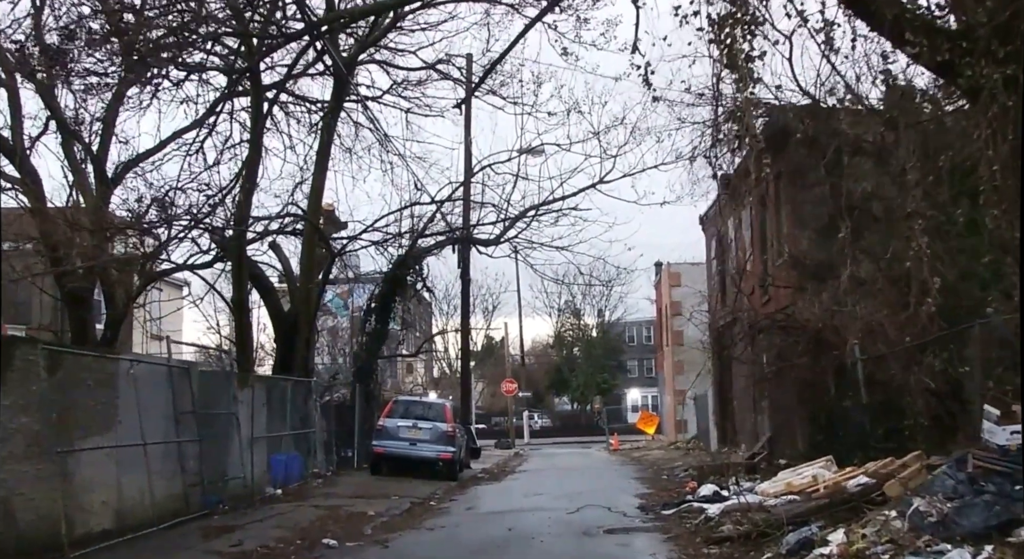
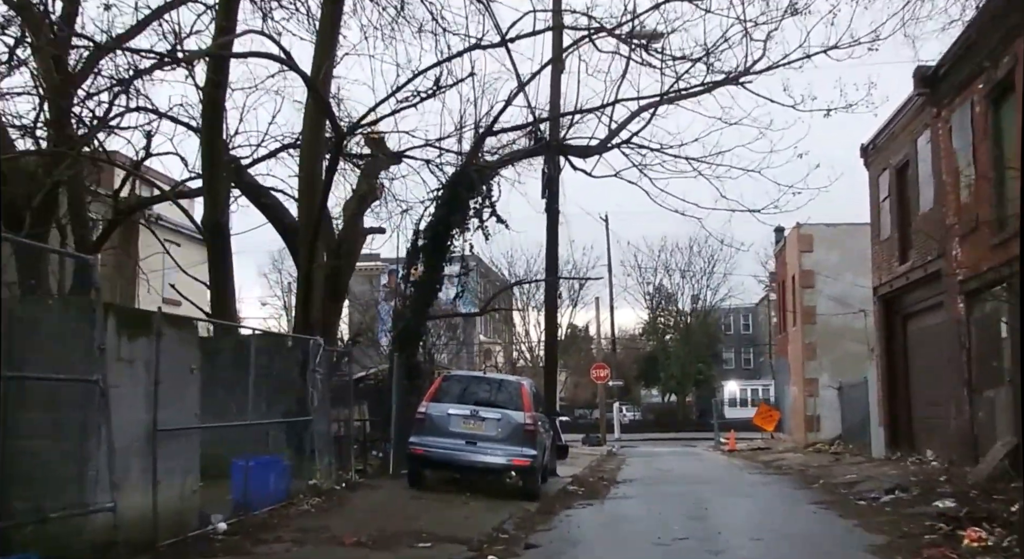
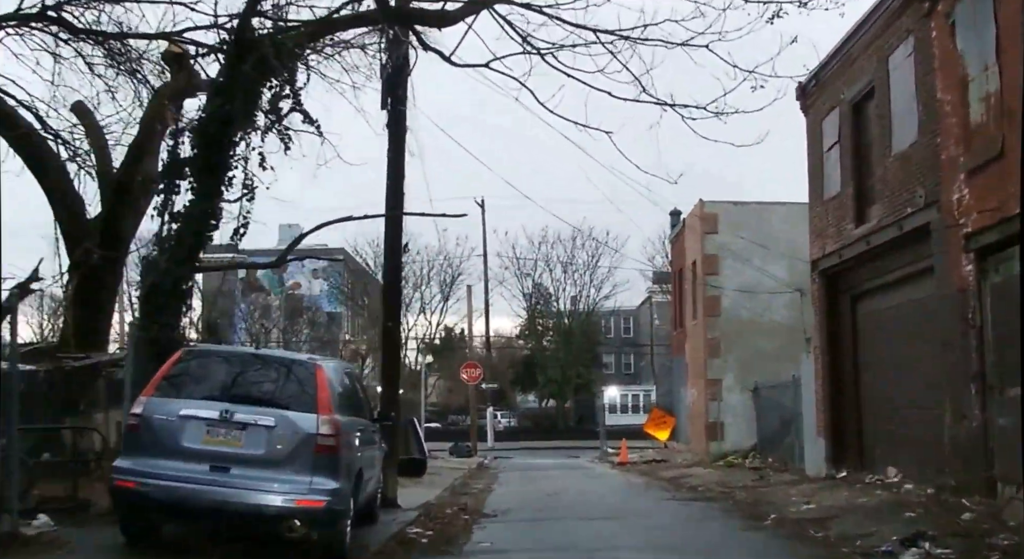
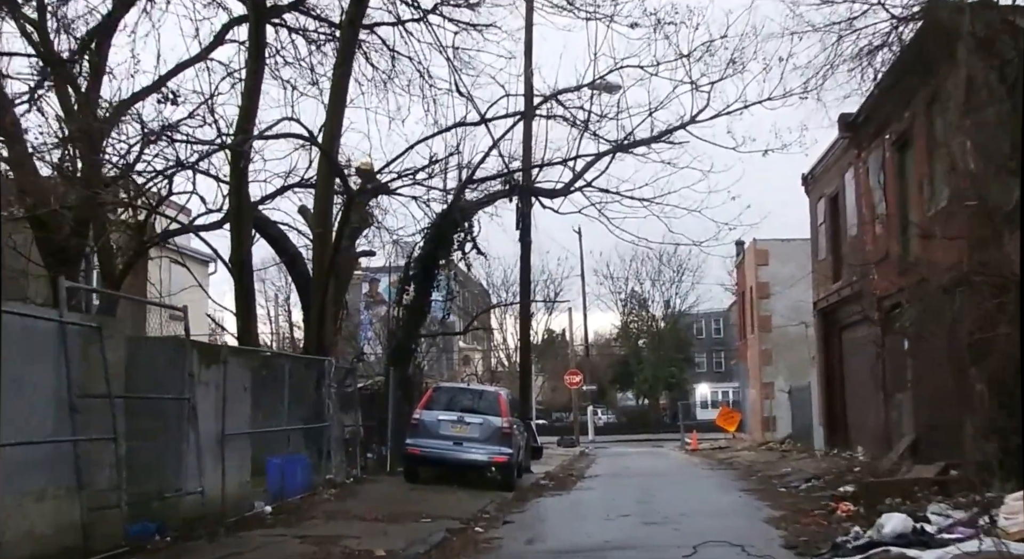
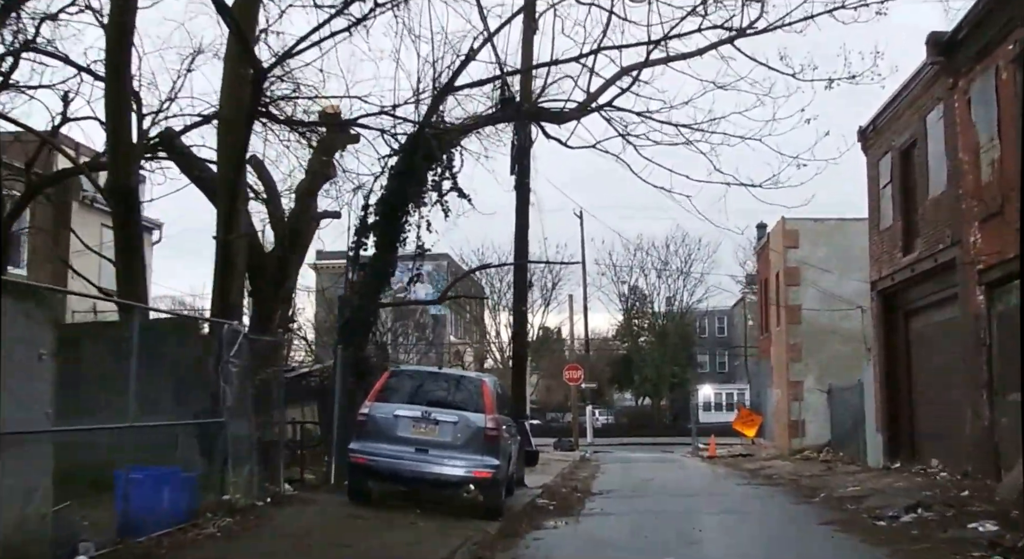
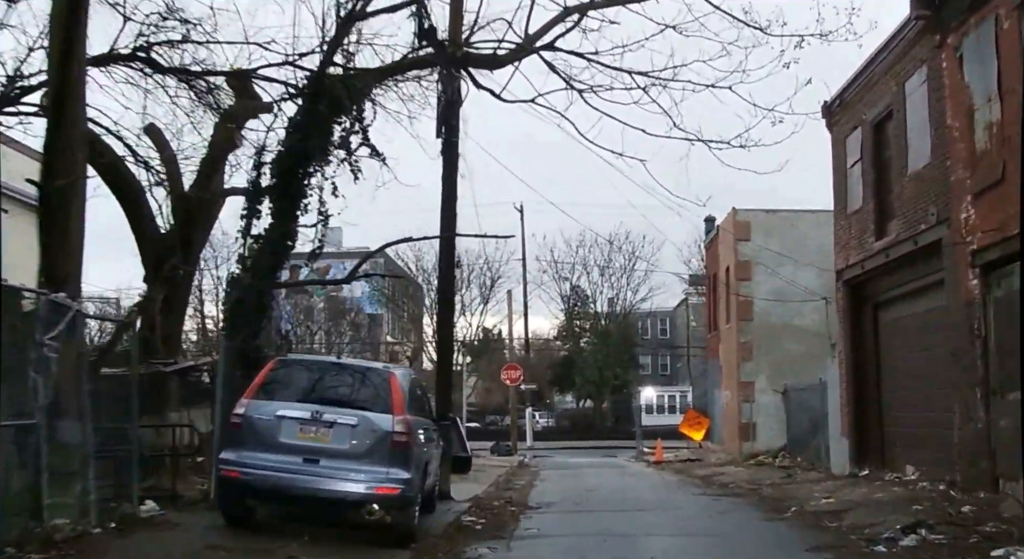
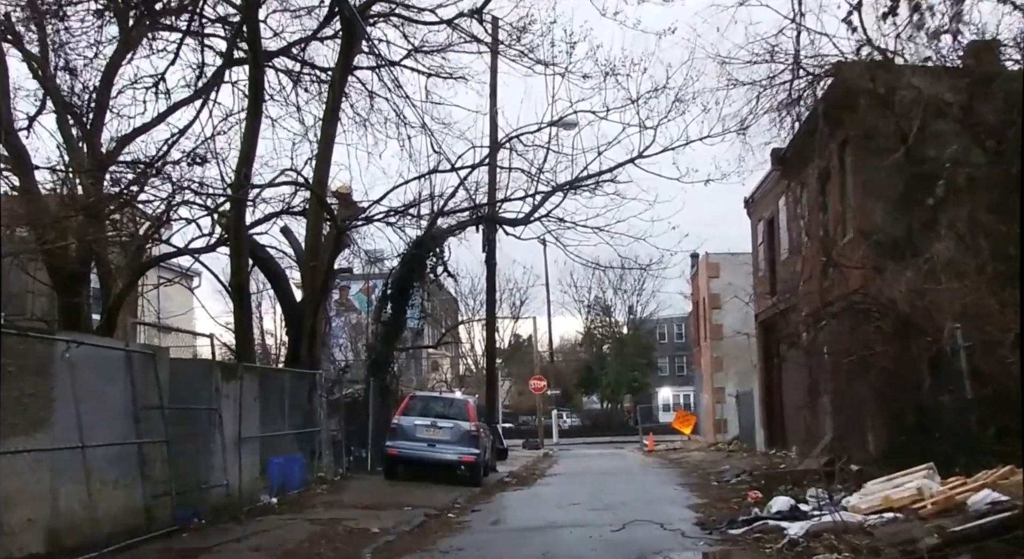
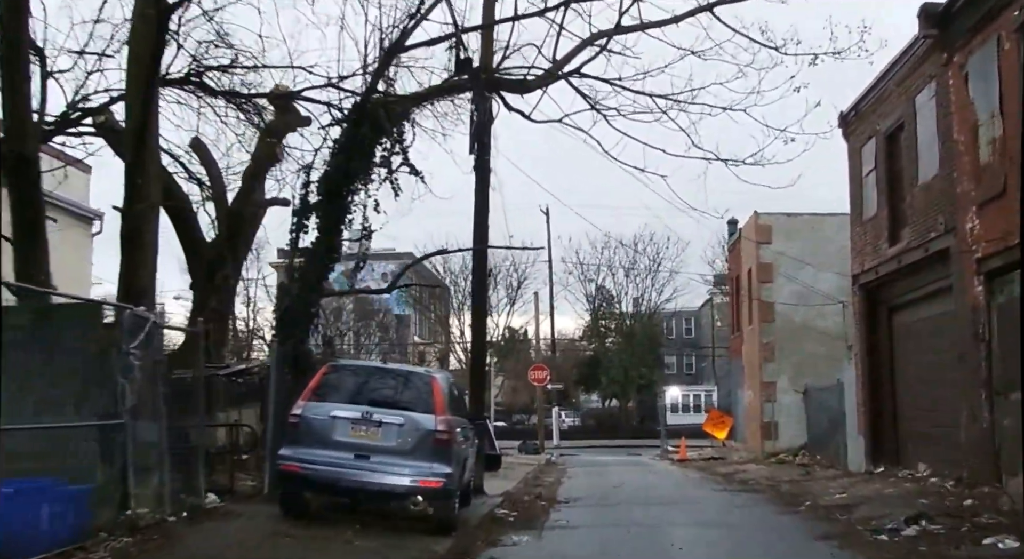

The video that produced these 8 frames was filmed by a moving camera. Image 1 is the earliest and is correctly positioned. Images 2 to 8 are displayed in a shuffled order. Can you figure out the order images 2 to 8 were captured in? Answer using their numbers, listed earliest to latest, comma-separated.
7, 4, 2, 5, 8, 6, 3
